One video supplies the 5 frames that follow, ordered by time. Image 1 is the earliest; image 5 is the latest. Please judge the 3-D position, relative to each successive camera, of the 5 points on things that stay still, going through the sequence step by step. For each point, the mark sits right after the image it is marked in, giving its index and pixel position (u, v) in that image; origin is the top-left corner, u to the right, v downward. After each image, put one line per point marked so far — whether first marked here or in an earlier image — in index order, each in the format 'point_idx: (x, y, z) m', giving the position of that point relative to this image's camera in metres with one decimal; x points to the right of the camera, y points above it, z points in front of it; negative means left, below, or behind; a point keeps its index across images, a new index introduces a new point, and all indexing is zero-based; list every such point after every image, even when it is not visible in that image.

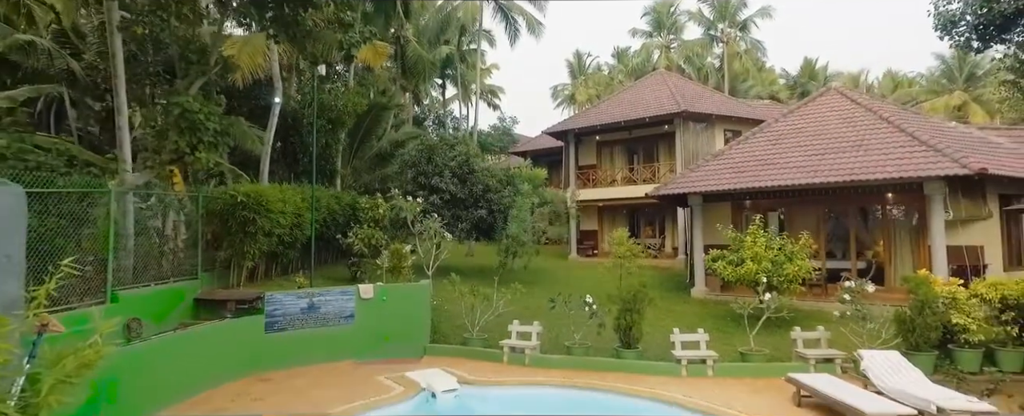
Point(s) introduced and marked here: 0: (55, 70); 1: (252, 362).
0: (-9.1, +2.7, +10.5) m
1: (-3.7, -2.2, +7.5) m
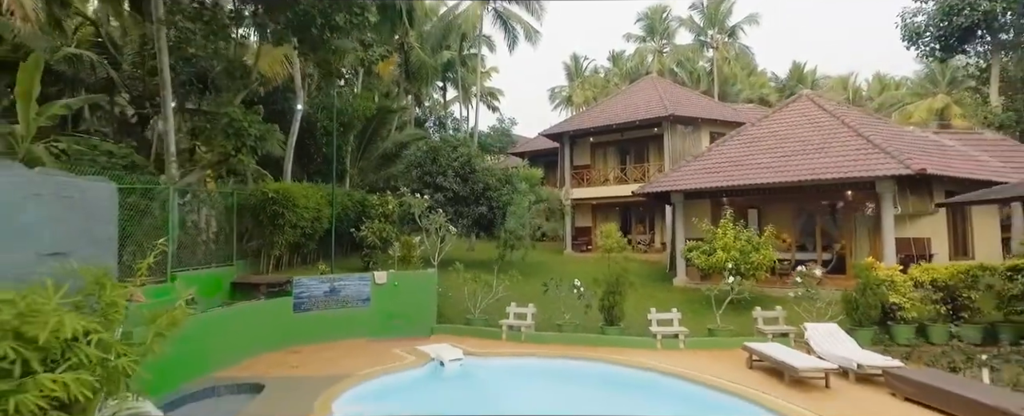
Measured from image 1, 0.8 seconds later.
0: (-9.2, +2.8, +11.6) m
1: (-3.7, -2.1, +8.6) m
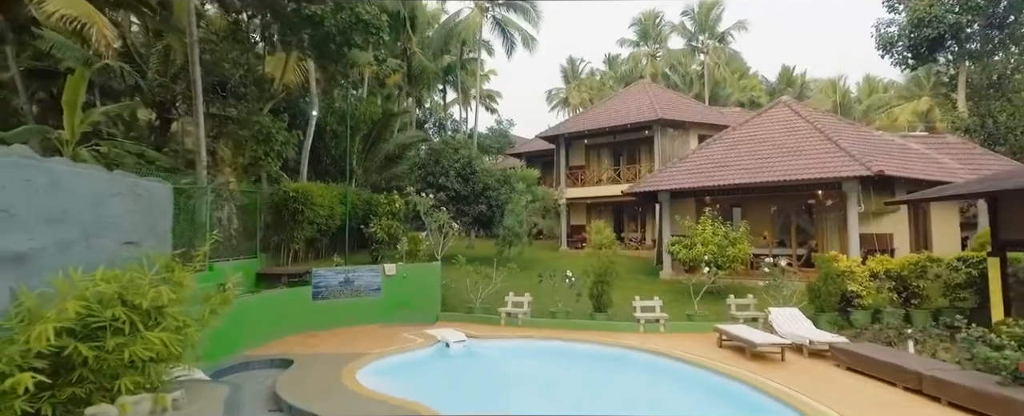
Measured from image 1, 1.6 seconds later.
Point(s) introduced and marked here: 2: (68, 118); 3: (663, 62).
0: (-9.2, +2.9, +12.5) m
1: (-3.8, -2.1, +9.6) m
2: (-7.8, +1.6, +9.4) m
3: (+4.8, +4.7, +17.4) m
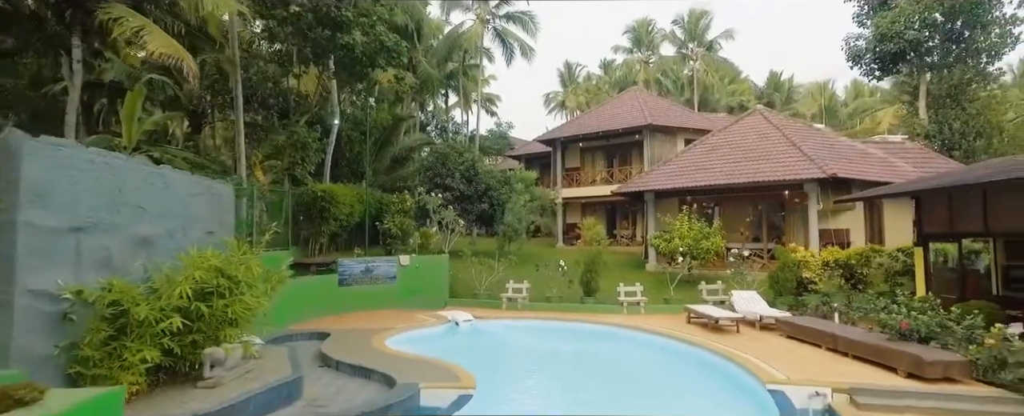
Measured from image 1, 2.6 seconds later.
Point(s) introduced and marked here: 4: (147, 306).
0: (-9.2, +2.9, +14.0) m
1: (-3.8, -2.0, +11.0) m
2: (-7.8, +1.6, +10.8) m
3: (+4.8, +4.7, +18.9) m
4: (-3.3, -0.9, +4.8) m
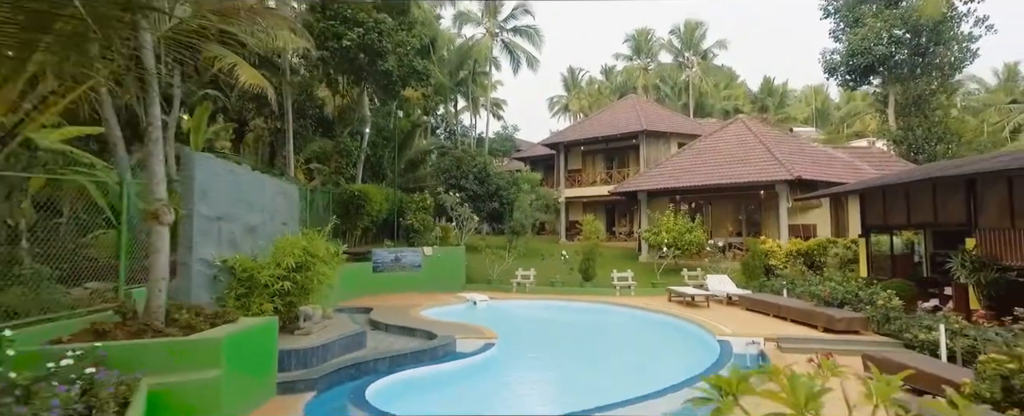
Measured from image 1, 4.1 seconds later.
0: (-9.0, +3.0, +16.0) m
1: (-3.5, -2.0, +12.9) m
2: (-7.6, +1.7, +12.8) m
3: (+5.1, +4.8, +20.8) m
4: (-3.1, -0.8, +6.7) m
